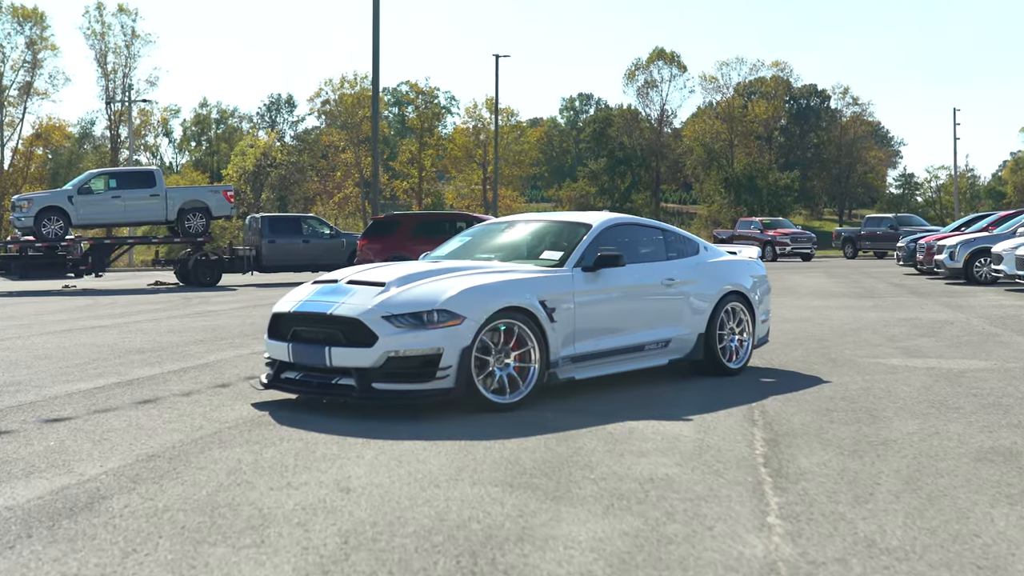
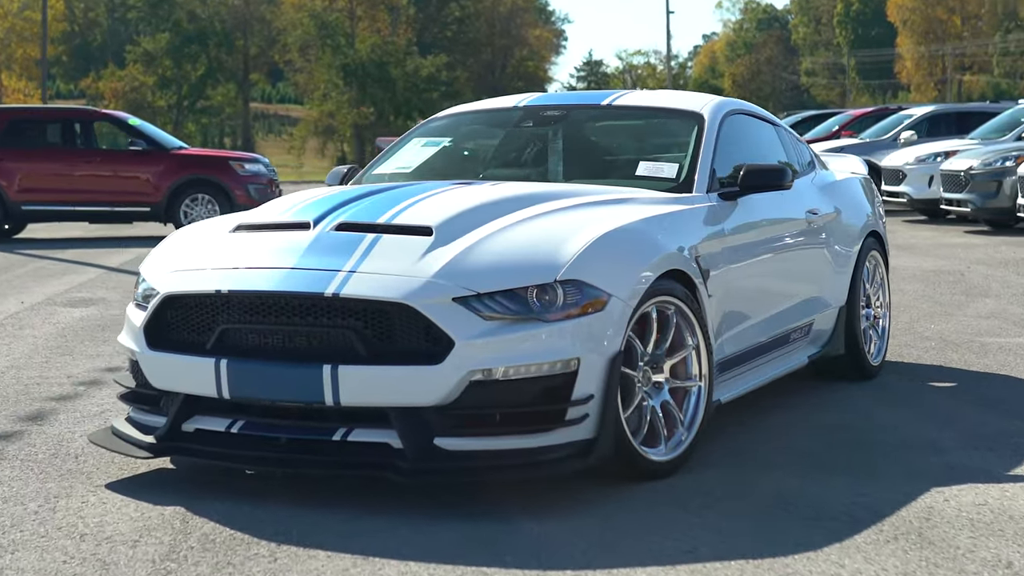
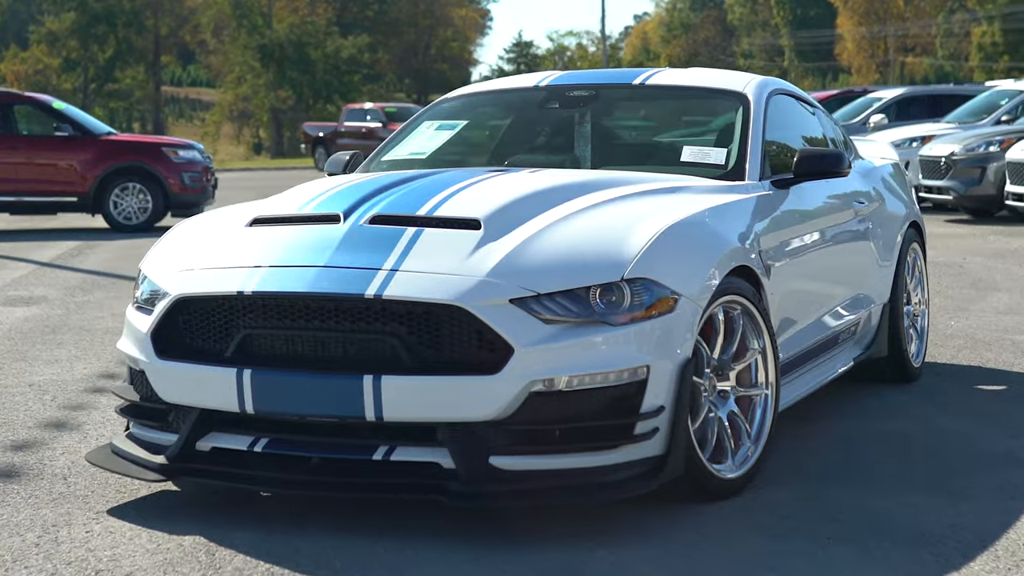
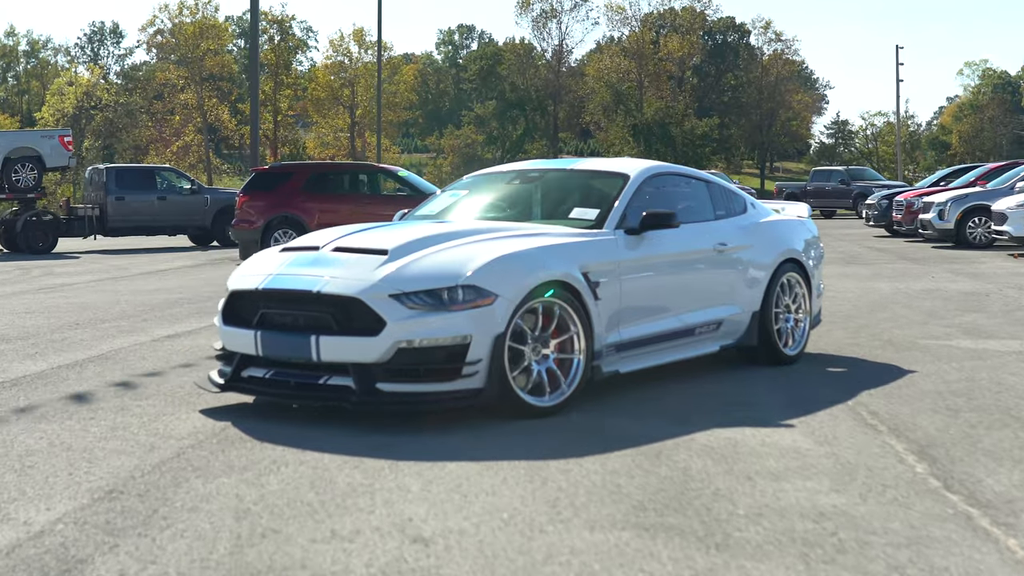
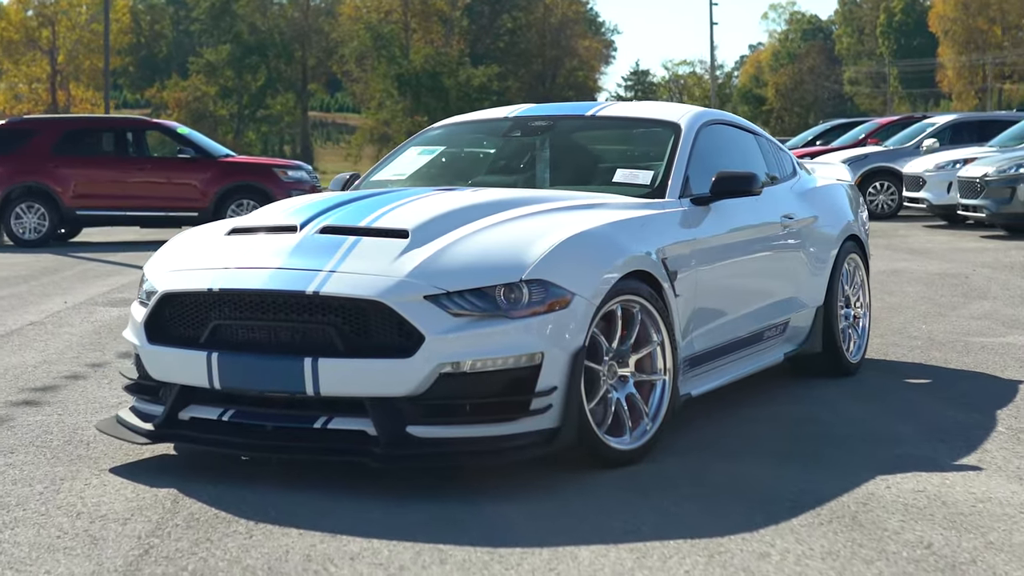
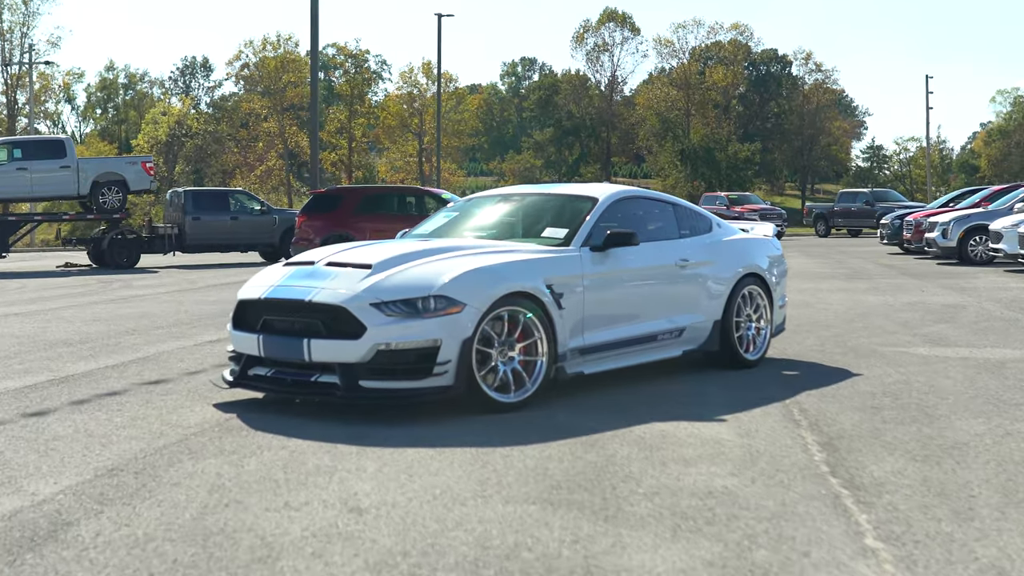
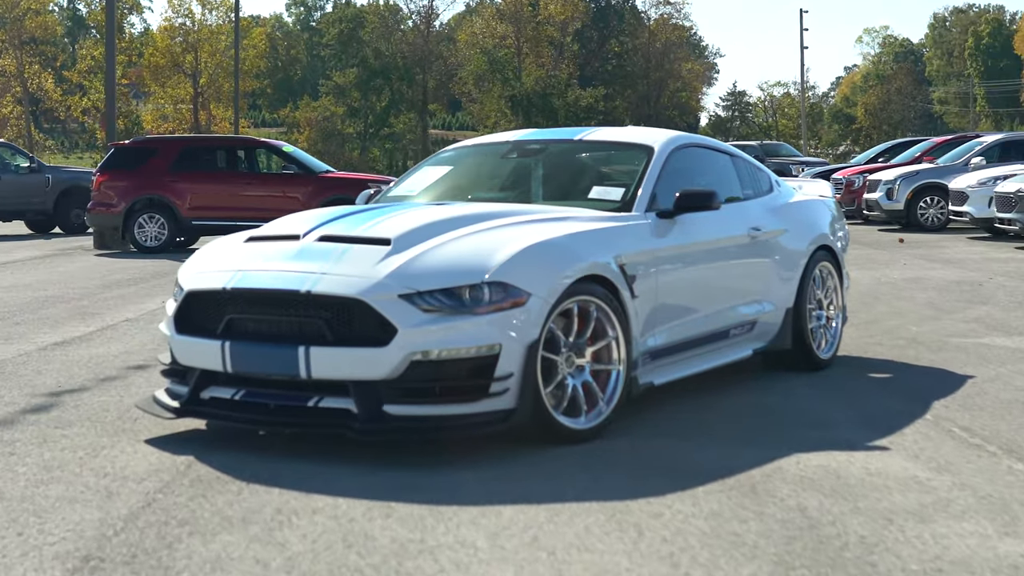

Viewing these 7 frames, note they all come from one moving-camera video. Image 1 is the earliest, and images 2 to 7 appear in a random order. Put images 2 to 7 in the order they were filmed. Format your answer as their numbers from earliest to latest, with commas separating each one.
6, 4, 7, 5, 2, 3
